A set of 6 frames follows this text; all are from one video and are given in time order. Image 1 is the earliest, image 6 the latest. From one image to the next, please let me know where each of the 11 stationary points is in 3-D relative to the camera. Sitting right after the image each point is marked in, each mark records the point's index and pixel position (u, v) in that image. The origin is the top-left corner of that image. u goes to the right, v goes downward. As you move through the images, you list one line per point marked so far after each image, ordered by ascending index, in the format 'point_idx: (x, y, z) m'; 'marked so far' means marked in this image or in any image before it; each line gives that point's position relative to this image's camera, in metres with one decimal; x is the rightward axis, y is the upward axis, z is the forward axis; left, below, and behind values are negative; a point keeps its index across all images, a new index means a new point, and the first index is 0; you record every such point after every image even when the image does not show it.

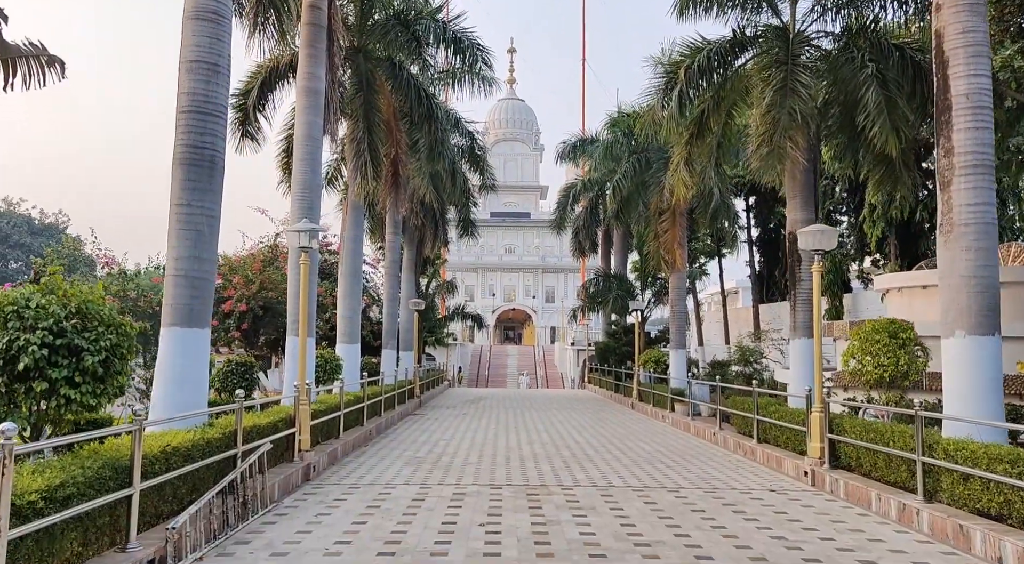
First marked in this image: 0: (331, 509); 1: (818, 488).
0: (-1.8, -2.2, +6.7) m
1: (+3.5, -2.4, +7.9) m
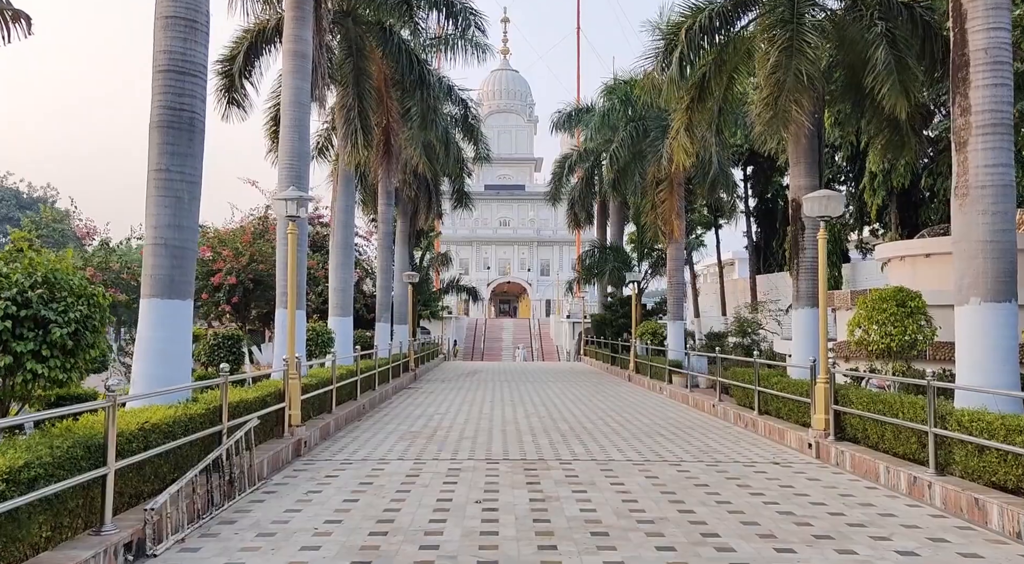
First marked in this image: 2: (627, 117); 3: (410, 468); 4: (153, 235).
0: (-1.8, -1.9, +6.5) m
1: (+3.5, -2.0, +7.8) m
2: (+3.1, +4.5, +18.7) m
3: (-1.1, -2.0, +7.4) m
4: (-3.2, +0.4, +6.2) m
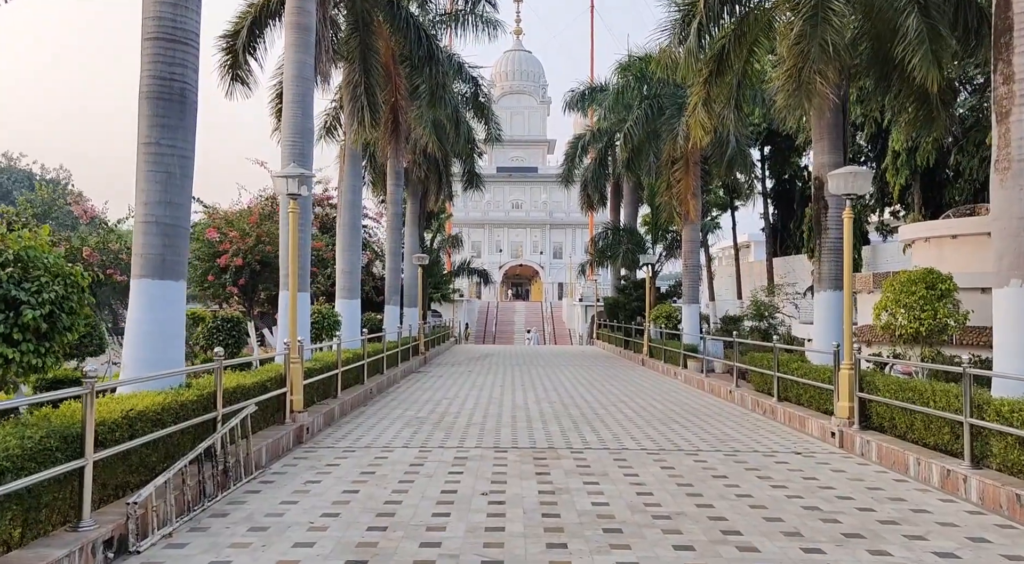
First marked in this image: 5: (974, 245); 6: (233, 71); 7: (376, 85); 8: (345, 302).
0: (-1.7, -1.8, +6.2) m
1: (+3.6, -1.8, +7.4) m
2: (+3.4, +5.0, +18.2) m
3: (-1.0, -1.8, +7.1) m
4: (-3.2, +0.6, +5.9) m
5: (+8.4, +0.7, +12.5) m
6: (-5.2, +4.0, +12.8) m
7: (-2.6, +3.8, +13.1) m
8: (-3.3, -0.4, +13.5) m
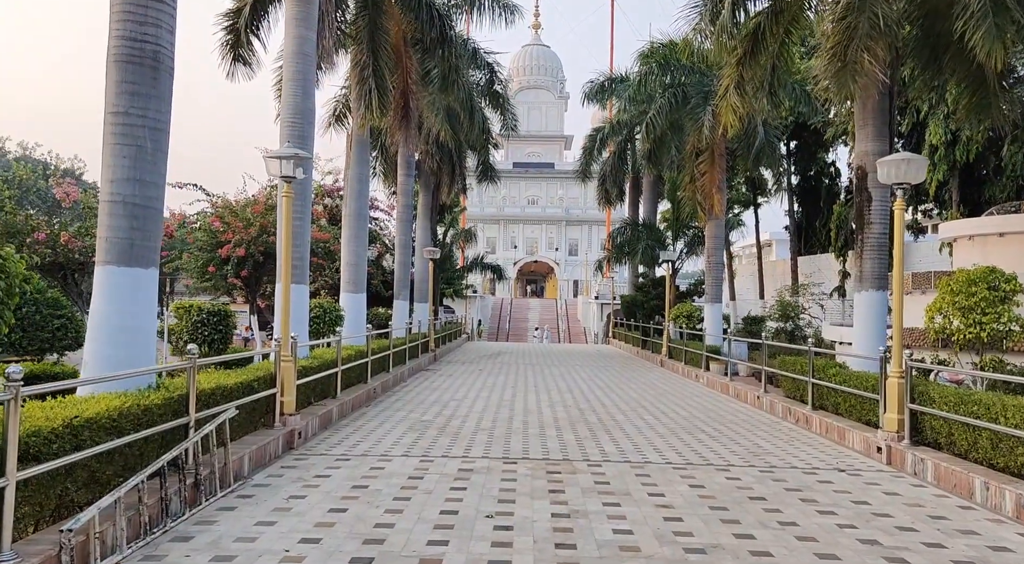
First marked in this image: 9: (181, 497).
0: (-1.6, -1.7, +5.6) m
1: (+3.7, -1.8, +6.6) m
2: (+3.9, +5.0, +17.4) m
3: (-0.9, -1.7, +6.4) m
4: (-3.1, +0.7, +5.2) m
5: (+8.6, +0.6, +11.6) m
6: (-4.9, +4.1, +12.1) m
7: (-2.3, +3.9, +12.4) m
8: (-3.0, -0.3, +12.8) m
9: (-2.2, -1.5, +4.6) m
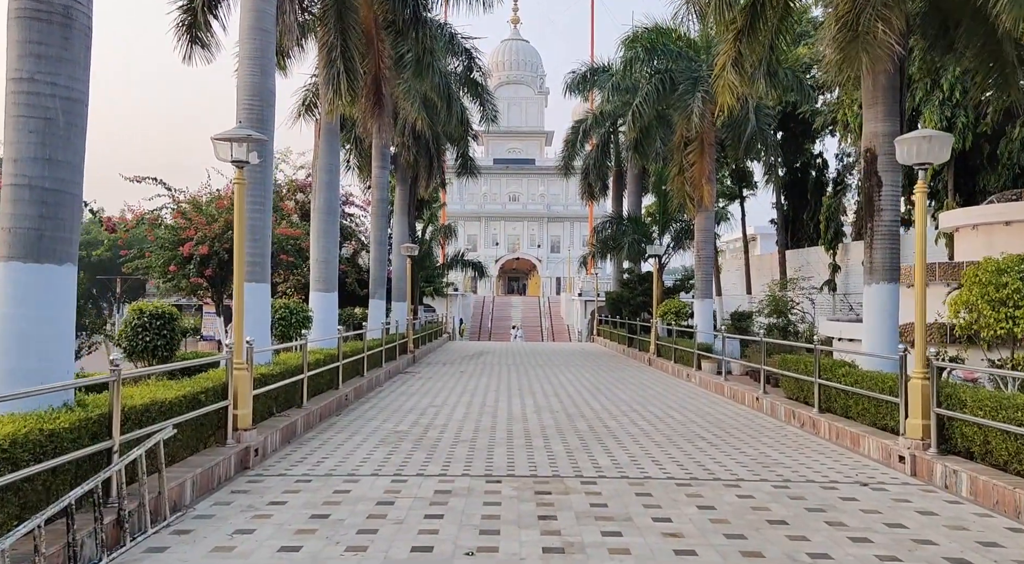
0: (-1.8, -1.7, +4.8) m
1: (+3.6, -1.7, +6.0) m
2: (+3.4, +5.1, +16.7) m
3: (-1.1, -1.7, +5.7) m
4: (-3.2, +0.7, +4.4) m
5: (+8.3, +0.8, +11.0) m
6: (-5.3, +4.1, +11.2) m
7: (-2.6, +3.9, +11.6) m
8: (-3.4, -0.2, +12.0) m
9: (-2.3, -1.4, +3.8) m
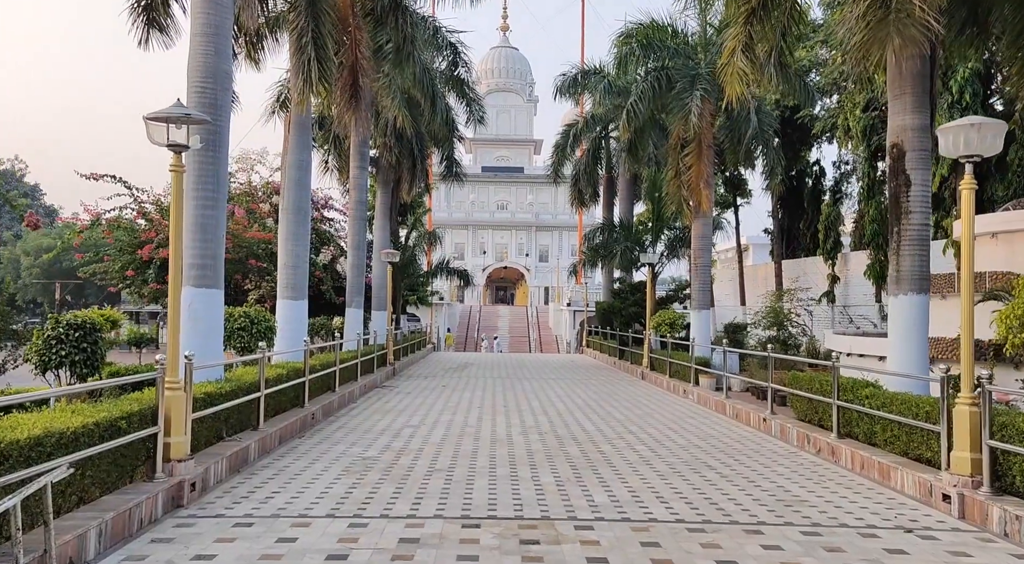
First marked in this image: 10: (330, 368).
0: (-1.9, -1.7, +3.8) m
1: (+3.4, -1.8, +5.1) m
2: (+3.1, +4.9, +15.9) m
3: (-1.2, -1.7, +4.7) m
4: (-3.3, +0.7, +3.4) m
5: (+8.1, +0.6, +10.3) m
6: (-5.5, +4.0, +10.3) m
7: (-2.8, +3.8, +10.7) m
8: (-3.6, -0.3, +11.0) m
9: (-2.4, -1.4, +2.9) m
10: (-2.9, -1.4, +11.0) m
